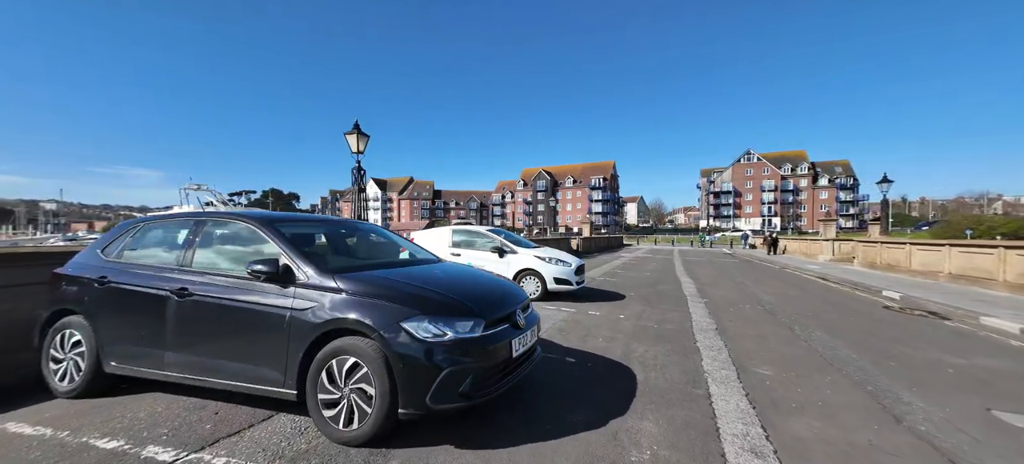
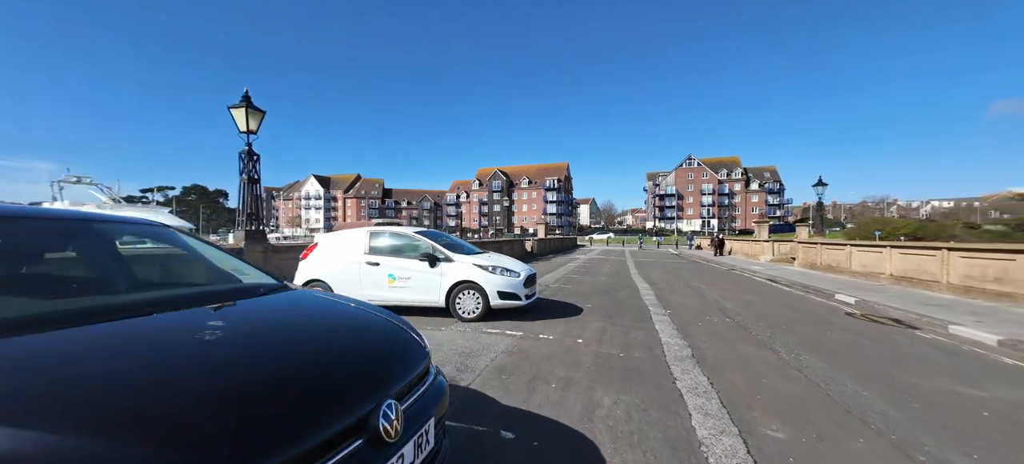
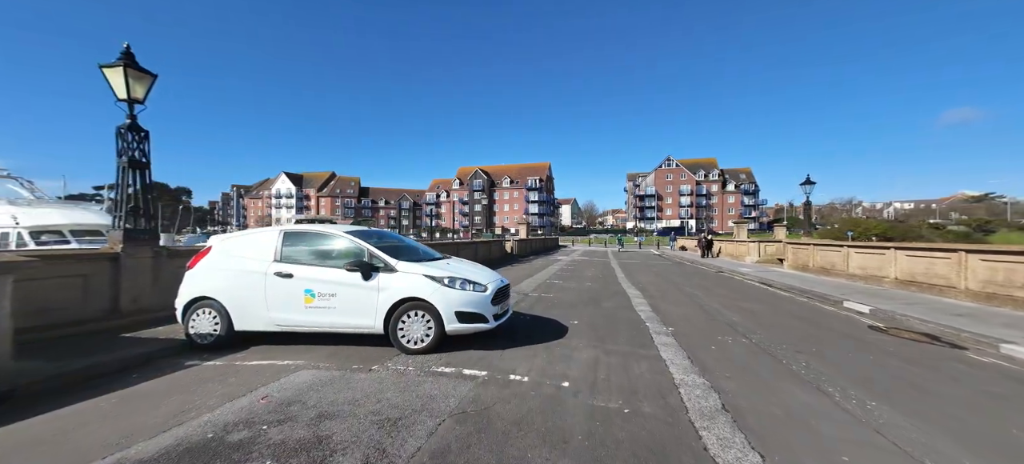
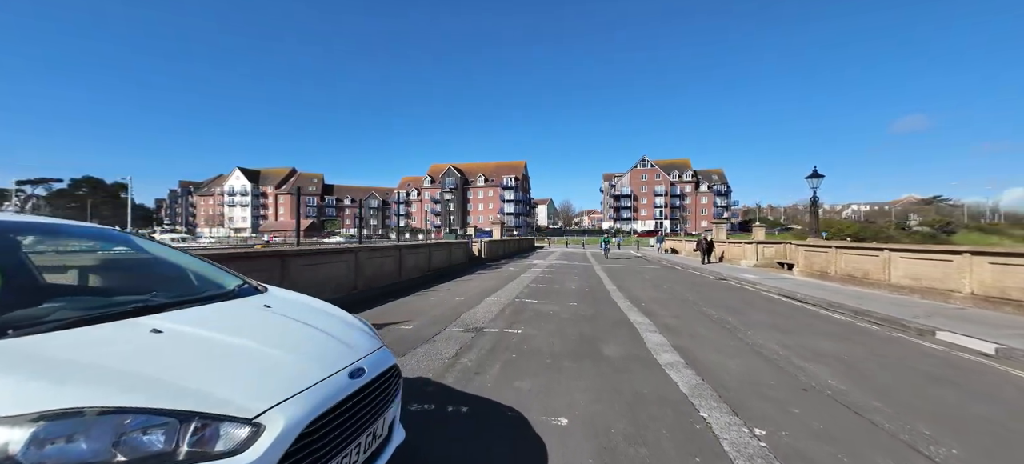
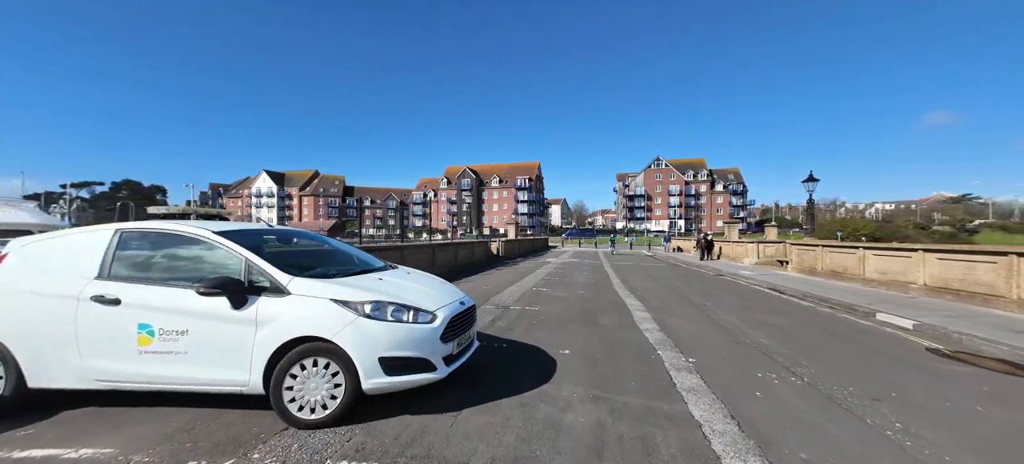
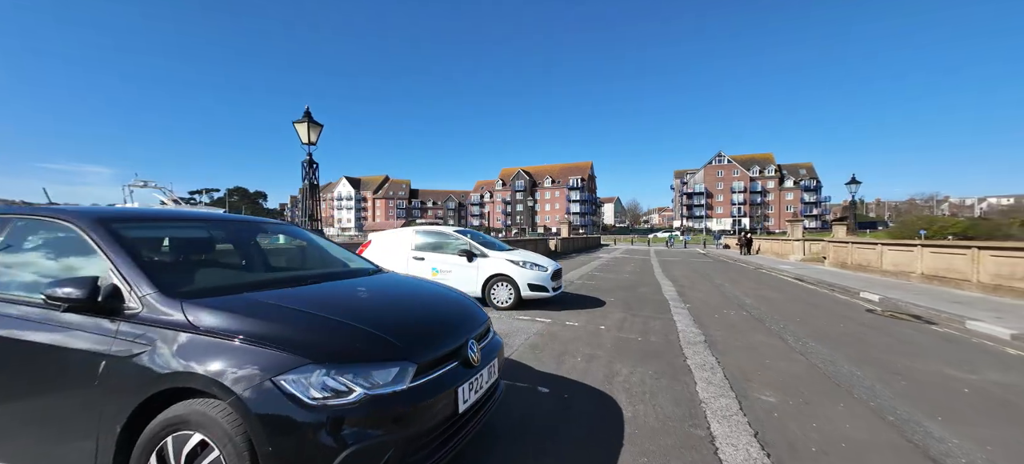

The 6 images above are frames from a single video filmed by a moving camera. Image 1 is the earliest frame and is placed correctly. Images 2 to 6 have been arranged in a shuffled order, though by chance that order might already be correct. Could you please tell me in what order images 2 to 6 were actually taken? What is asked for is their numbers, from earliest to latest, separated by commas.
6, 2, 3, 5, 4
